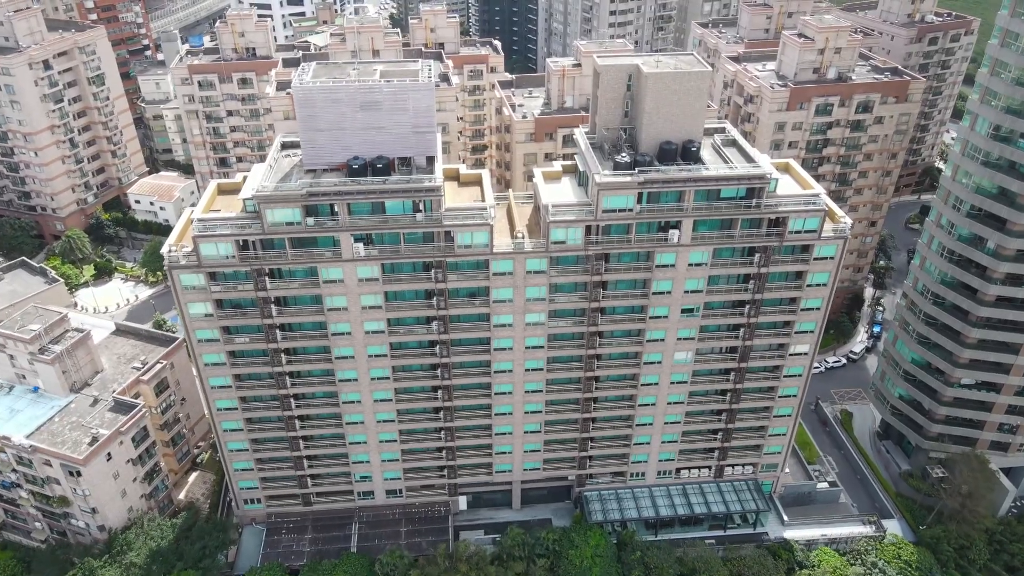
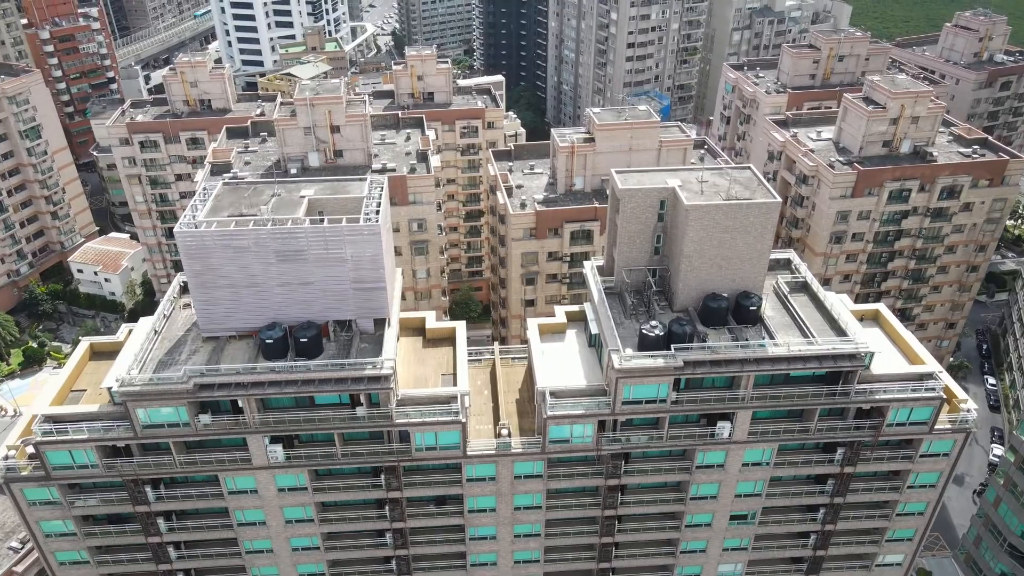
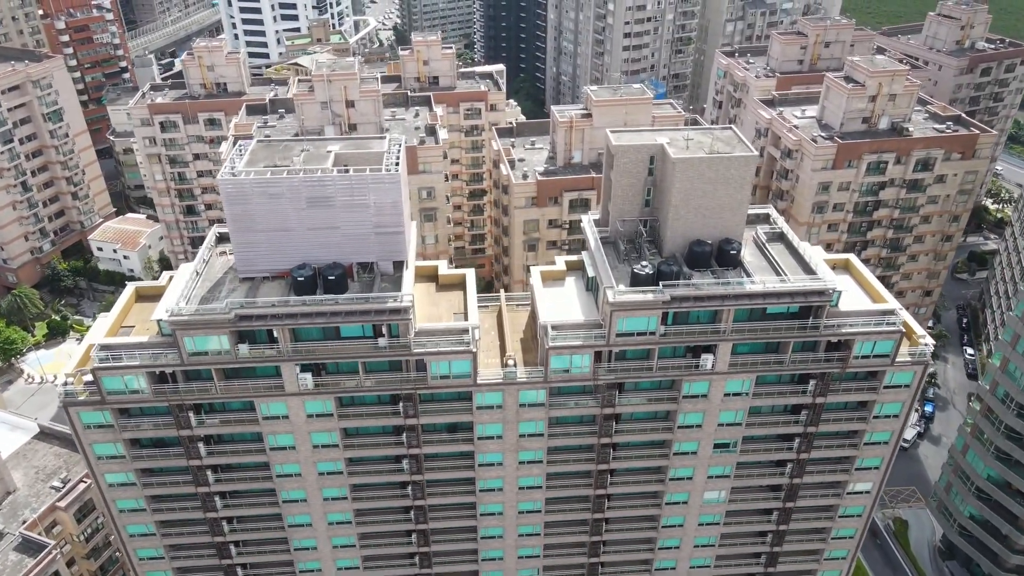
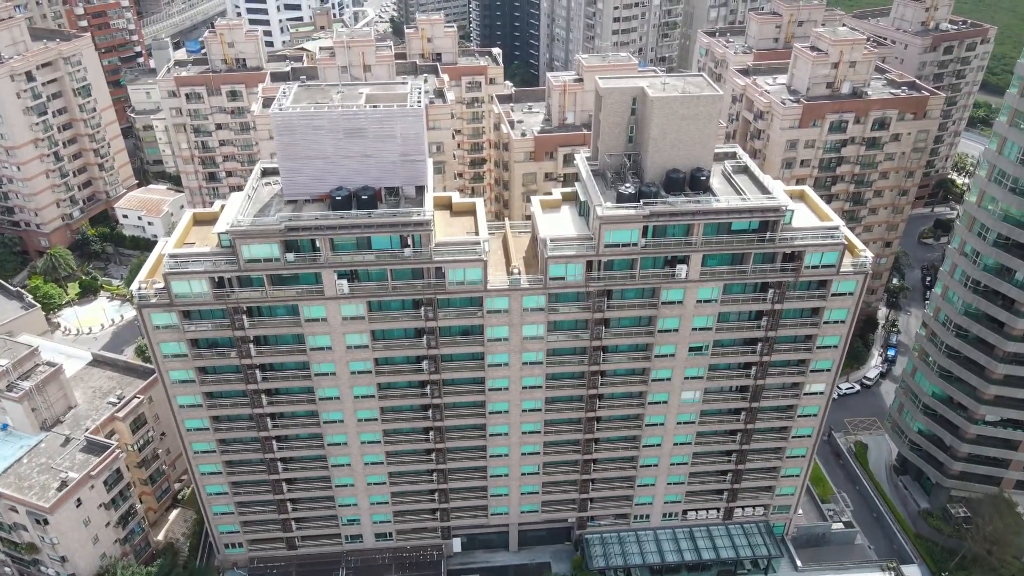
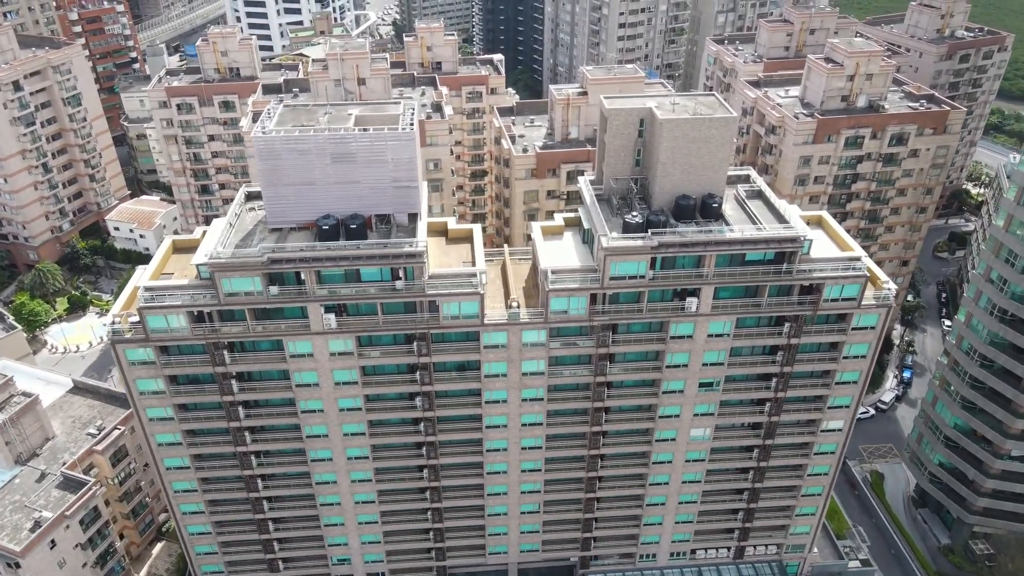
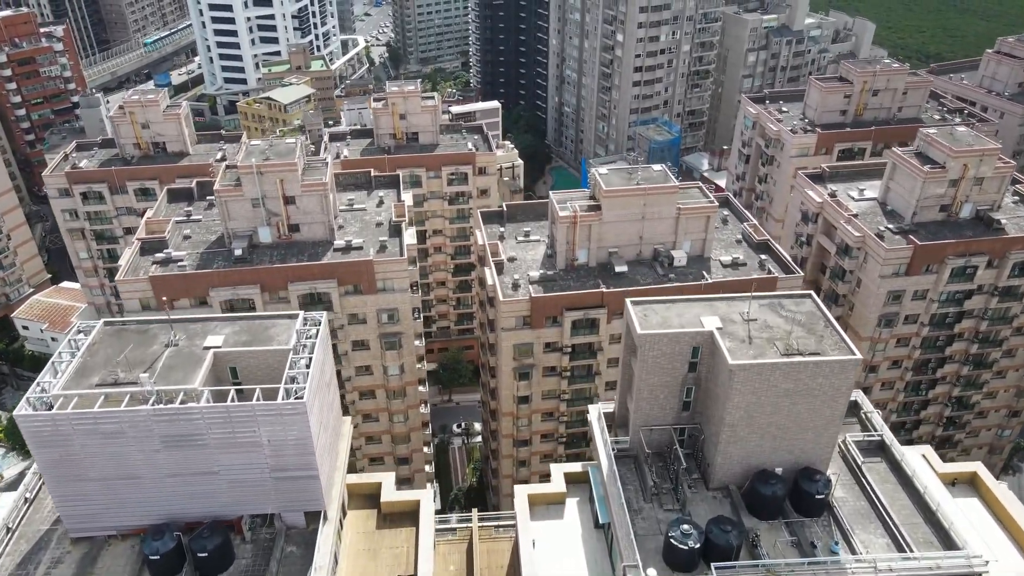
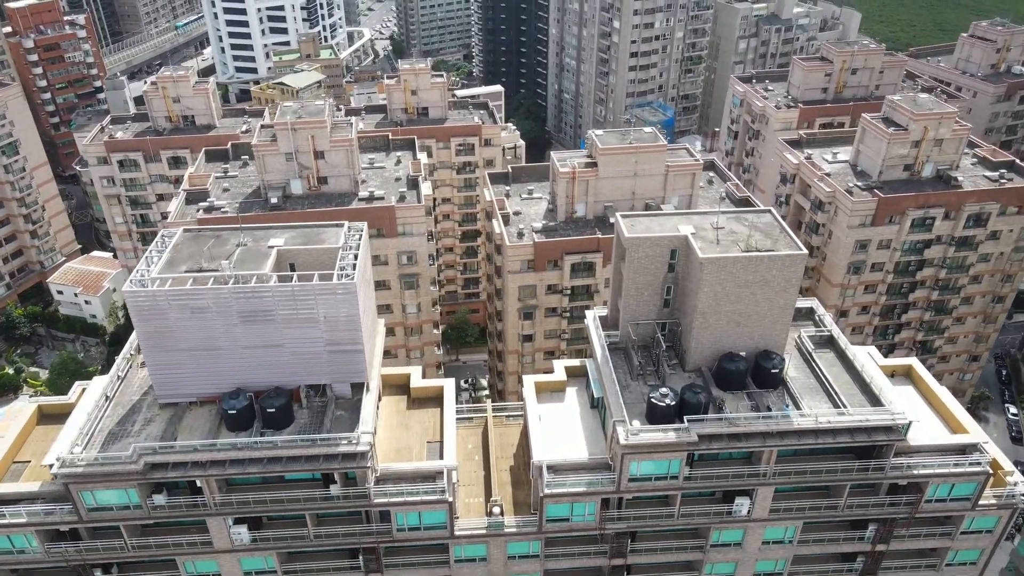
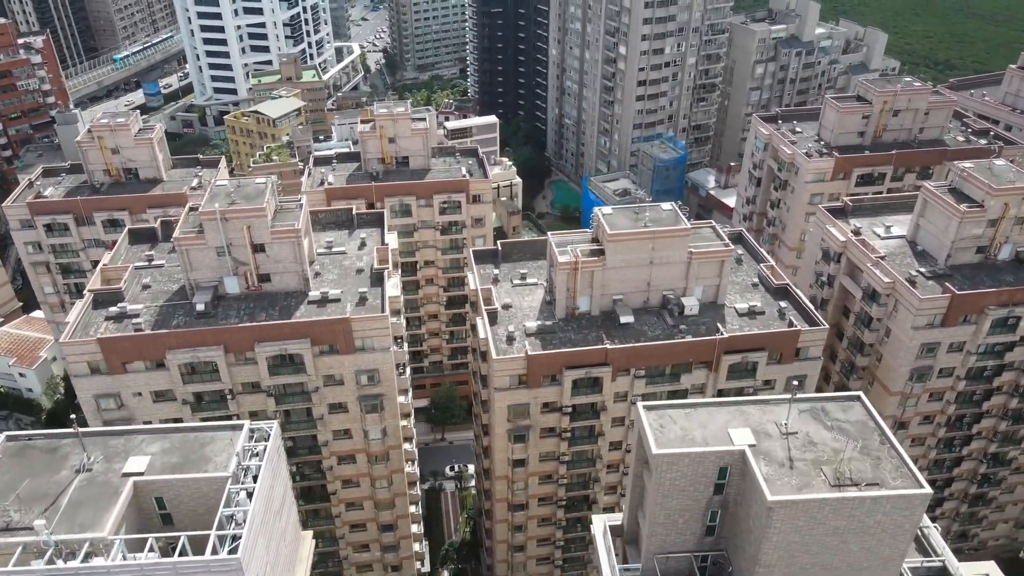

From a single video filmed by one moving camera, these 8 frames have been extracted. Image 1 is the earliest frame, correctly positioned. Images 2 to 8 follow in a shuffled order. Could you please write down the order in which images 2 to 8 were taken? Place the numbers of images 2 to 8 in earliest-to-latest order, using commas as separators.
4, 5, 3, 2, 7, 6, 8
